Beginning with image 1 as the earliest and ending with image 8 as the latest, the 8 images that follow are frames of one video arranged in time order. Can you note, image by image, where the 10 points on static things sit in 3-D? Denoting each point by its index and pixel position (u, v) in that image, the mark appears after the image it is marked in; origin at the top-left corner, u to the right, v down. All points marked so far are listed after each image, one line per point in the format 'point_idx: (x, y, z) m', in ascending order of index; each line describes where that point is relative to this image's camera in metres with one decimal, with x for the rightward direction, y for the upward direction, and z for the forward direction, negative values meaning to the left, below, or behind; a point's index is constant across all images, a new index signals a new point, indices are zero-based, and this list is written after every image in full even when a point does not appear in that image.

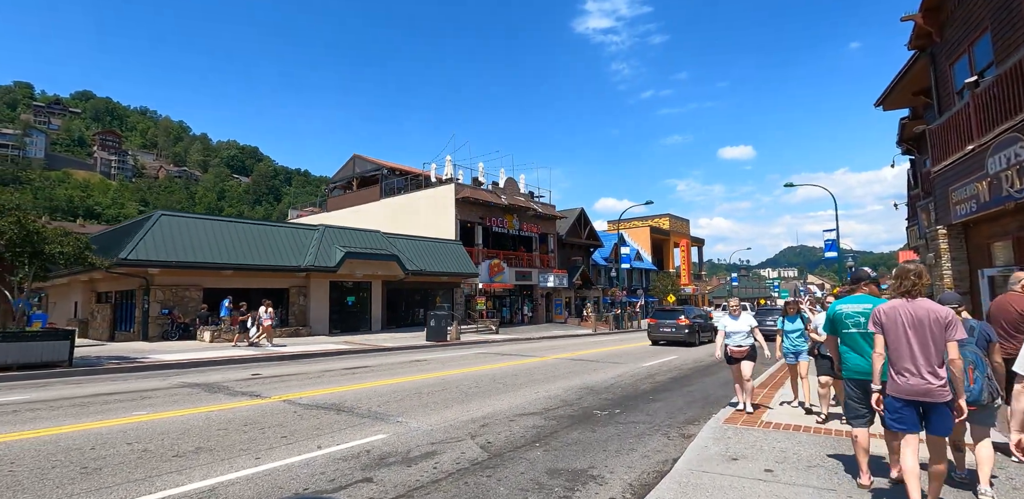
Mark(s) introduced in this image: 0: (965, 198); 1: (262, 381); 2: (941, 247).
0: (+9.5, +1.1, +11.0) m
1: (-5.1, -2.7, +10.7) m
2: (+10.1, +0.1, +12.2) m
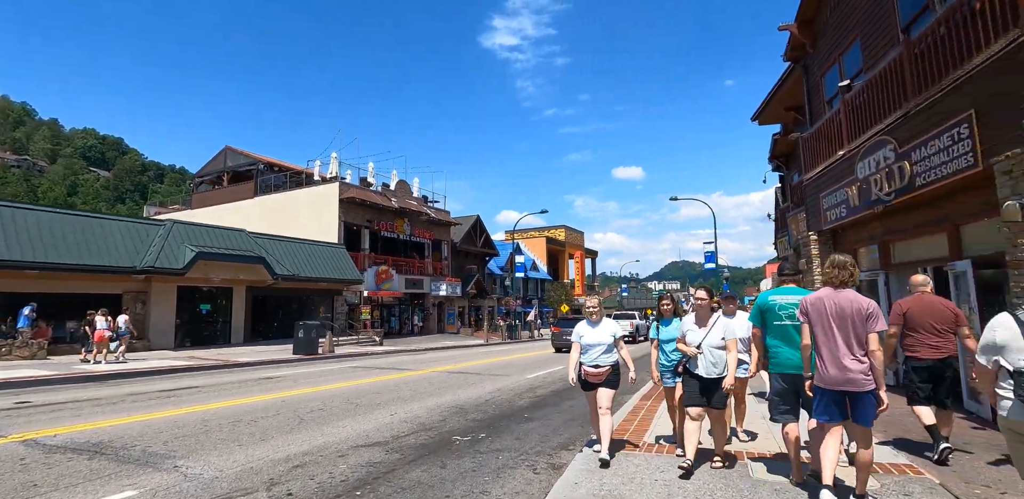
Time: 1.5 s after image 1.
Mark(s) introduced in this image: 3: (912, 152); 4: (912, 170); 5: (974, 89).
0: (+6.9, +1.0, +11.1) m
1: (-7.6, -2.5, +8.0) m
2: (+7.2, -0.1, +12.4) m
3: (+6.2, +1.5, +8.2) m
4: (+6.3, +1.2, +8.2) m
5: (+6.0, +2.1, +6.8) m
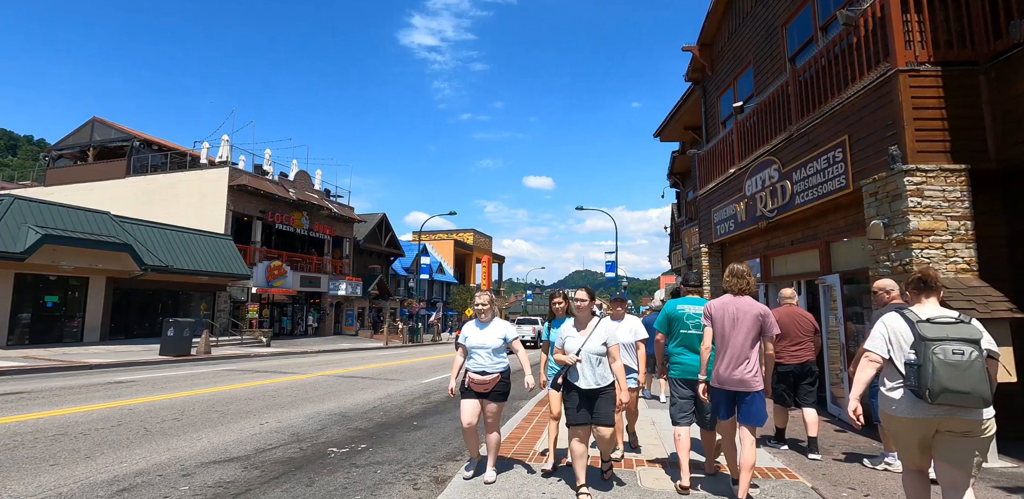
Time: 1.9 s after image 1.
0: (+4.8, +0.7, +11.7) m
1: (-9.0, -2.1, +6.1) m
2: (+4.8, -0.4, +13.1) m
3: (+4.7, +1.3, +8.7) m
4: (+4.7, +1.0, +8.8) m
5: (+4.7, +1.9, +7.3) m
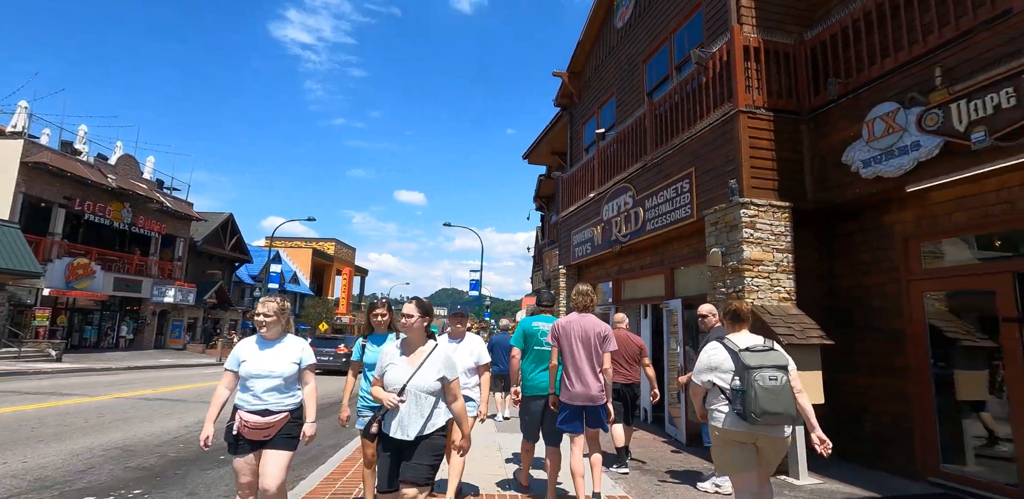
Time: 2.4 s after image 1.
0: (+1.6, +0.2, +11.9) m
1: (-10.5, -1.5, +3.1) m
2: (+1.2, -0.9, +13.2) m
3: (+2.3, +0.9, +9.1) m
4: (+2.3, +0.6, +9.1) m
5: (+2.7, +1.5, +7.7) m
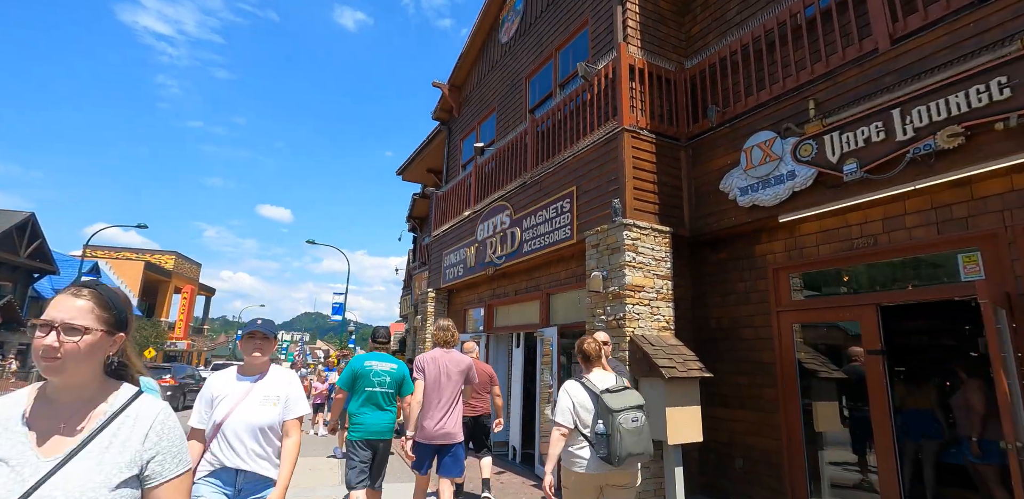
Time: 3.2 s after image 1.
0: (-1.2, -0.3, +11.1) m
1: (-10.9, -0.9, -0.5) m
2: (-1.9, -1.4, +12.2) m
3: (+0.2, +0.5, +8.5) m
4: (+0.2, +0.2, +8.5) m
5: (+0.9, +1.1, +7.3) m
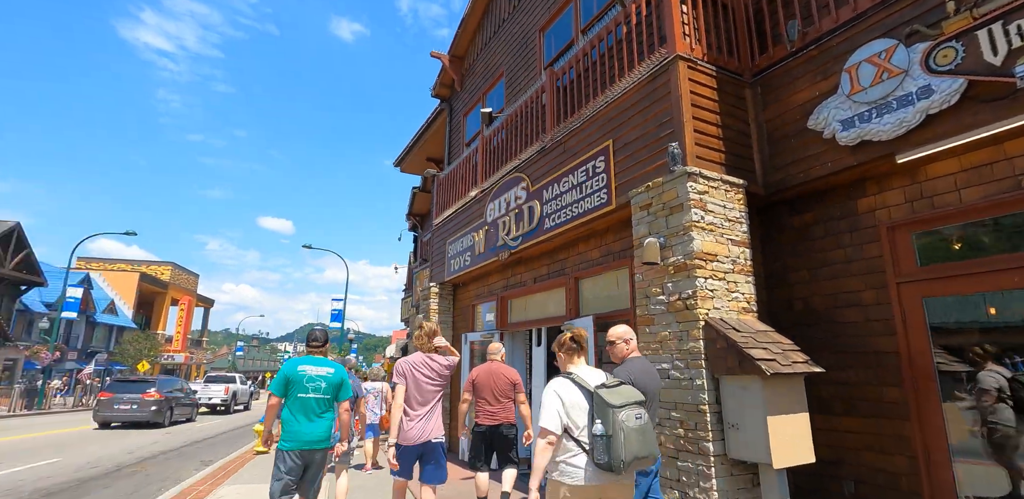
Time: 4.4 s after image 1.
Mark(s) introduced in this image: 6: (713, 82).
0: (-0.9, 0.0, +9.6) m
1: (-10.7, -0.7, -1.9) m
2: (-1.7, -1.2, +10.7) m
3: (+0.4, +0.8, +7.0) m
4: (+0.4, +0.5, +7.0) m
5: (+1.1, +1.5, +5.9) m
6: (+2.0, +1.7, +5.3) m
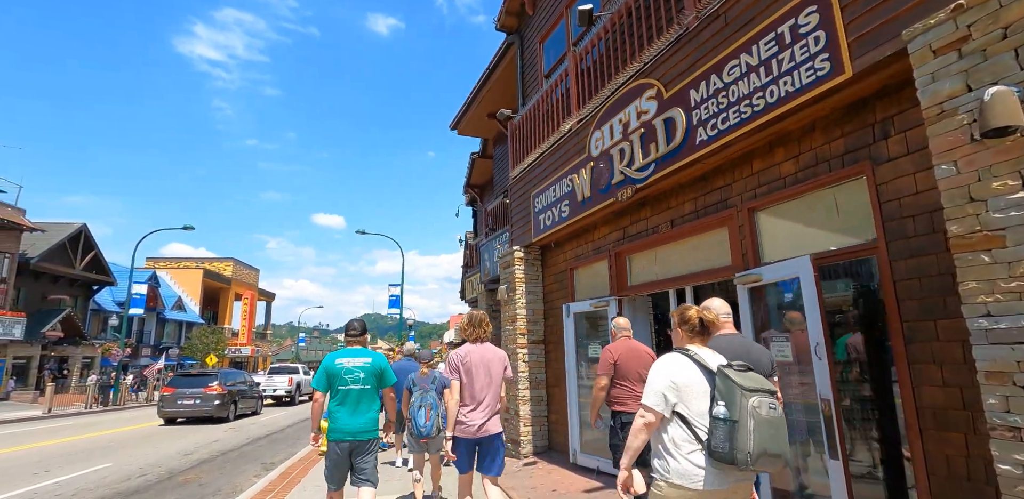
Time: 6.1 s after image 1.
0: (+0.6, +0.7, +7.7) m
1: (-10.1, -0.9, -2.9) m
2: (+0.1, -0.5, +8.9) m
3: (+1.7, +1.5, +5.0) m
4: (+1.7, +1.2, +5.0) m
5: (+2.3, +2.2, +3.7) m
6: (+3.1, +2.4, +3.0) m
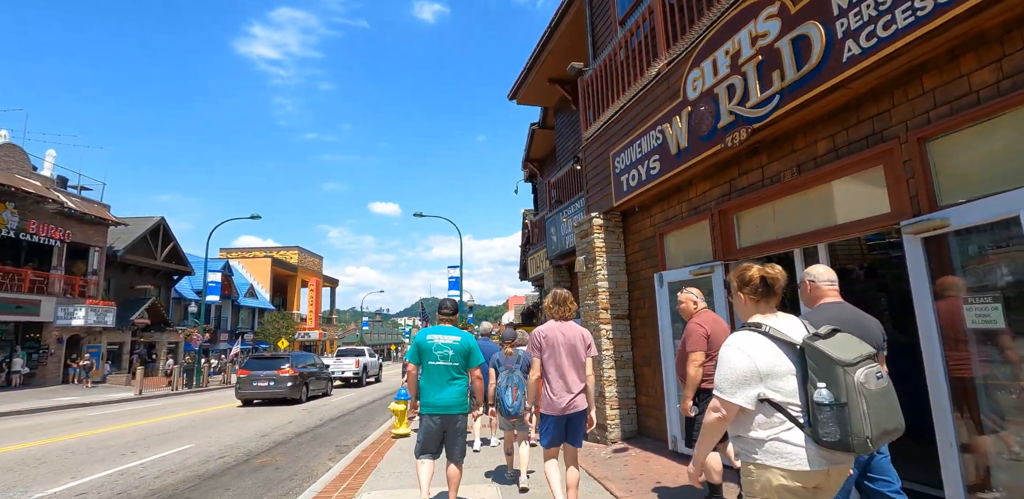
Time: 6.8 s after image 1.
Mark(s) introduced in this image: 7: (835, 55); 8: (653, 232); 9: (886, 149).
0: (+1.6, +1.2, +6.8) m
1: (-10.0, -1.1, -2.6) m
2: (+1.3, 0.0, +8.1) m
3: (+2.4, +1.9, +4.0) m
4: (+2.4, +1.6, +4.0) m
5: (+2.9, +2.6, +2.7) m
6: (+3.6, +2.8, +1.9) m
7: (+2.4, +1.5, +4.0) m
8: (+1.9, +0.2, +7.1) m
9: (+2.8, +0.8, +3.9) m
